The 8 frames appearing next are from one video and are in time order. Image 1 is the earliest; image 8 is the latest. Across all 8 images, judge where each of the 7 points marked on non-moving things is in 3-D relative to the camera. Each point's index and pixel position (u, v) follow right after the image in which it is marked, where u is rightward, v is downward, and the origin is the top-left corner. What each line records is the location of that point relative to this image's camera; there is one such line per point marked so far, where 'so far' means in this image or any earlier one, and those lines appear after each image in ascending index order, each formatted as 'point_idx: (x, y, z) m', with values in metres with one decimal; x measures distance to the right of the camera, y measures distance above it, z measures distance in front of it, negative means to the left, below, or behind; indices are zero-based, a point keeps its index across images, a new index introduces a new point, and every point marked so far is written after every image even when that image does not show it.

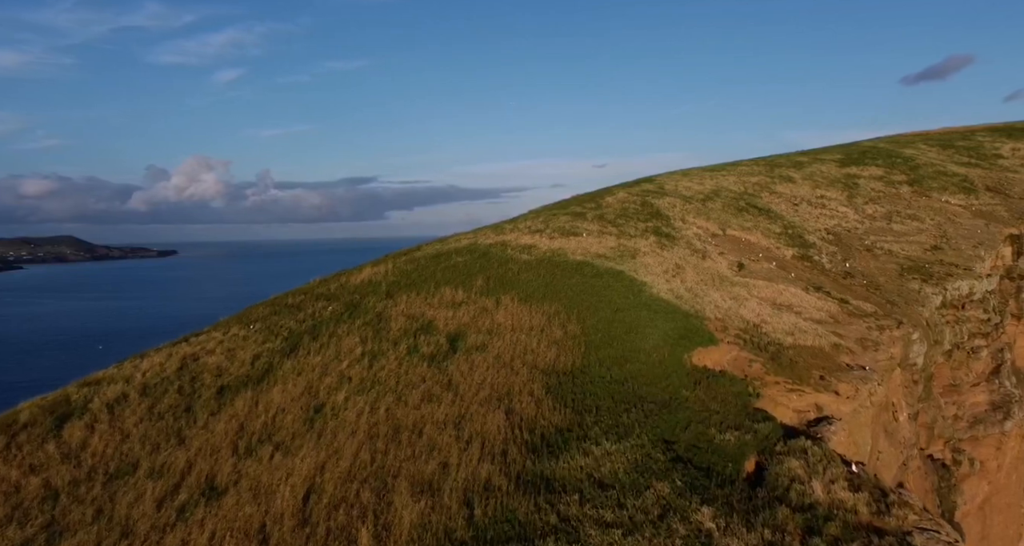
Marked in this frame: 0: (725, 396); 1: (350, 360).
0: (+4.5, -2.6, +12.6) m
1: (-4.5, -2.4, +16.5) m
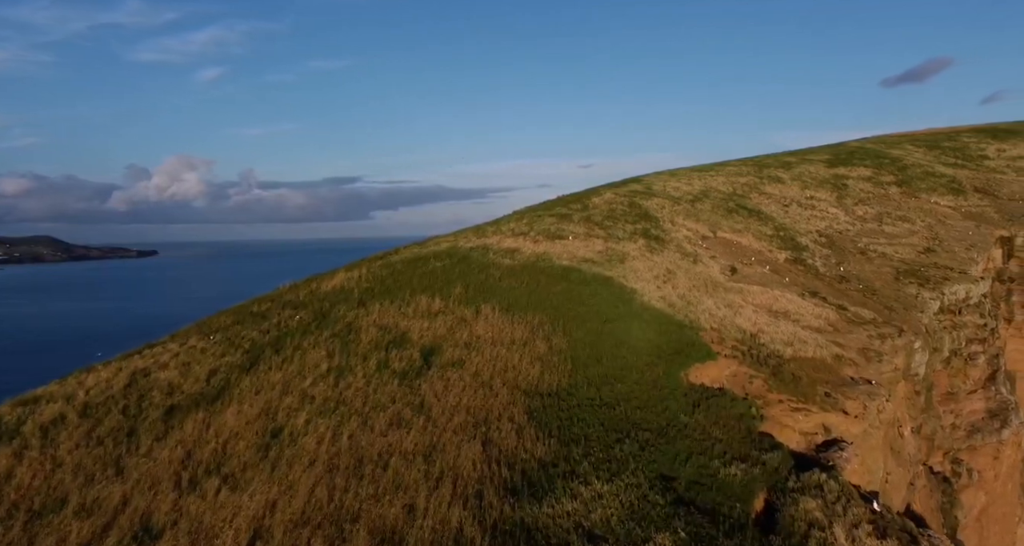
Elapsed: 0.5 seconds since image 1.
0: (+4.1, -2.8, +11.4) m
1: (-5.0, -2.6, +15.1) m
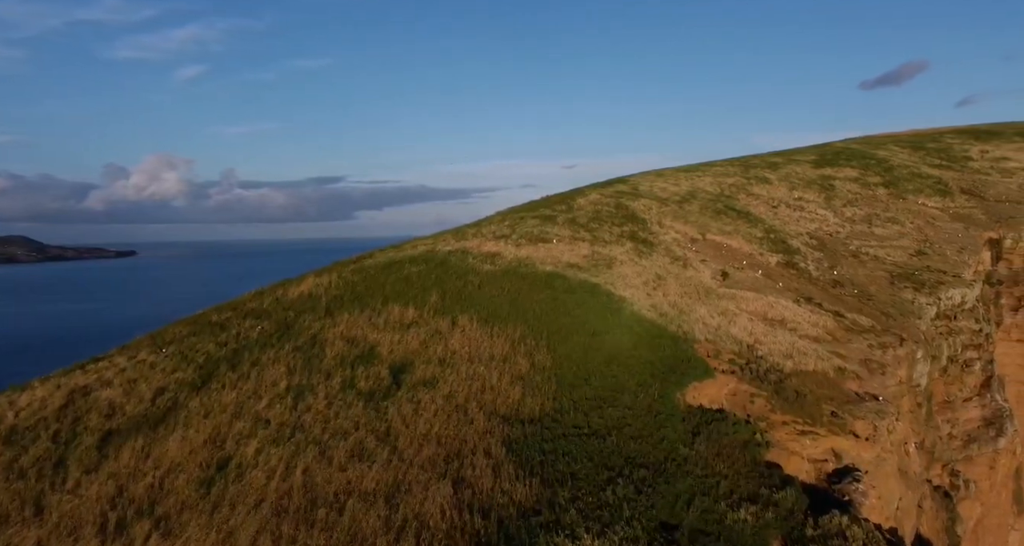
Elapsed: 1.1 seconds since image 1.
0: (+3.7, -3.0, +10.1) m
1: (-5.5, -2.8, +13.6) m
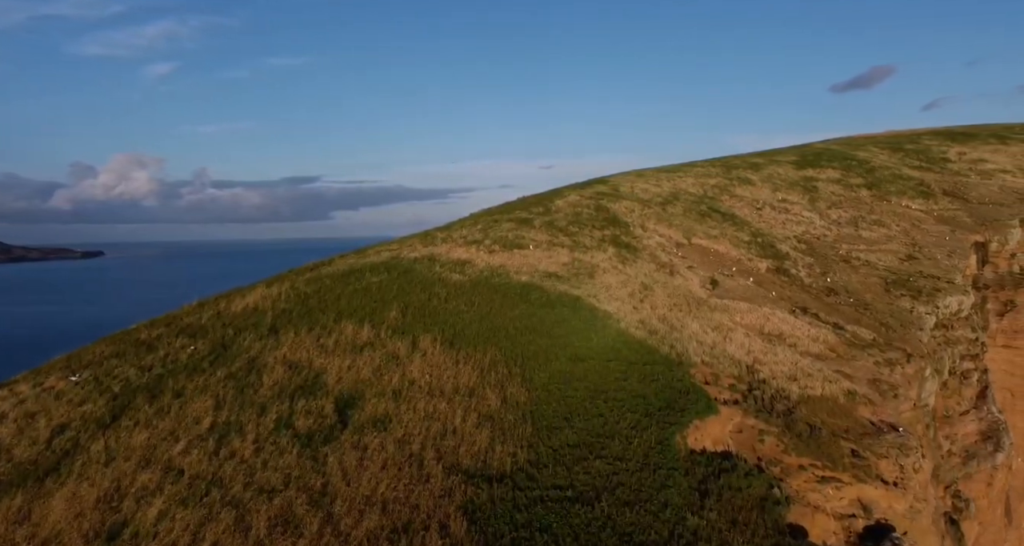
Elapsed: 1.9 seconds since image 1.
0: (+3.2, -3.3, +8.2) m
1: (-6.1, -3.2, +11.3) m
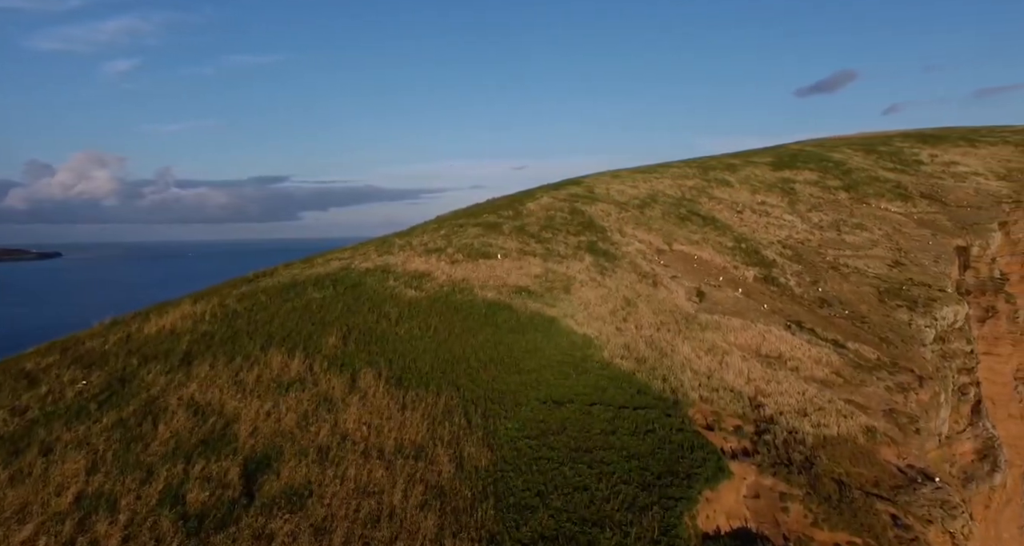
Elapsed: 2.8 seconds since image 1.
0: (+2.7, -3.7, +5.9) m
1: (-6.7, -3.6, +8.5) m
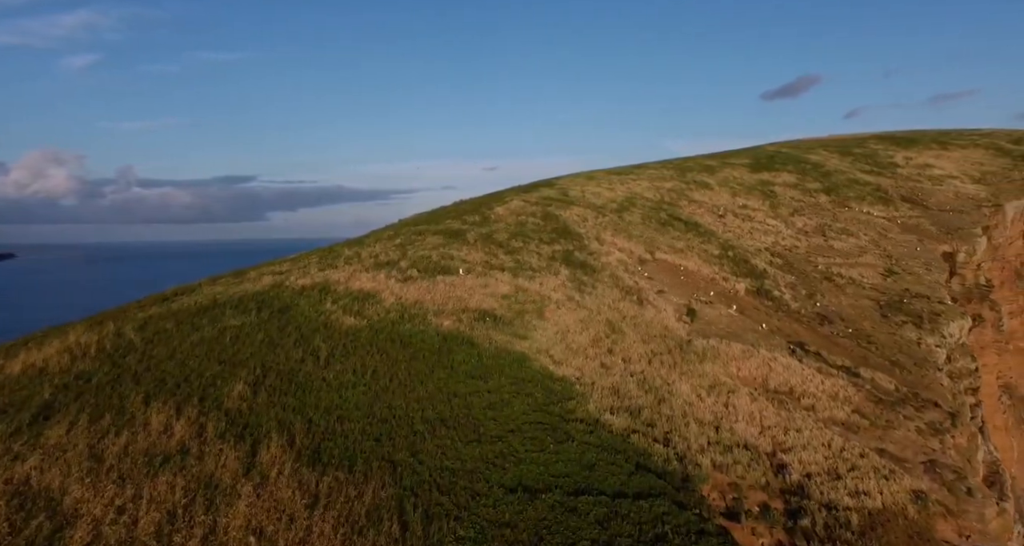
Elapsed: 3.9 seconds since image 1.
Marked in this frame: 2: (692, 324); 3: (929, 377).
0: (+2.4, -4.2, +3.2) m
1: (-7.2, -4.1, +5.4) m
2: (+5.3, -1.5, +17.4) m
3: (+12.1, -3.0, +17.2) m
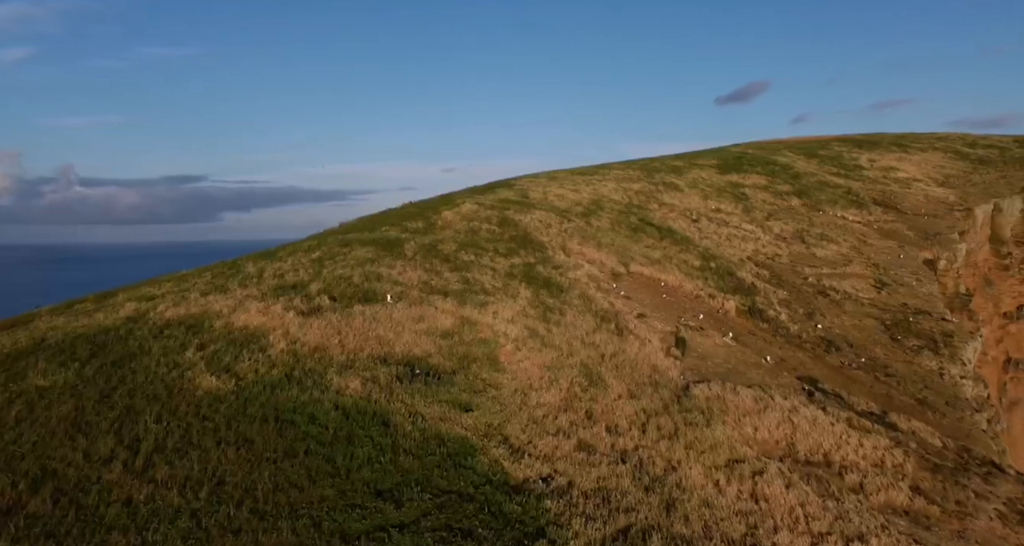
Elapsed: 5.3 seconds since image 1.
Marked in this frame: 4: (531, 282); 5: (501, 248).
0: (+2.1, -4.7, -0.5) m
1: (-7.6, -4.6, +1.1) m
2: (+4.1, -2.0, +13.9) m
3: (+10.9, -3.5, +14.2) m
4: (+0.5, -0.2, +16.4) m
5: (-0.3, +0.8, +19.0) m
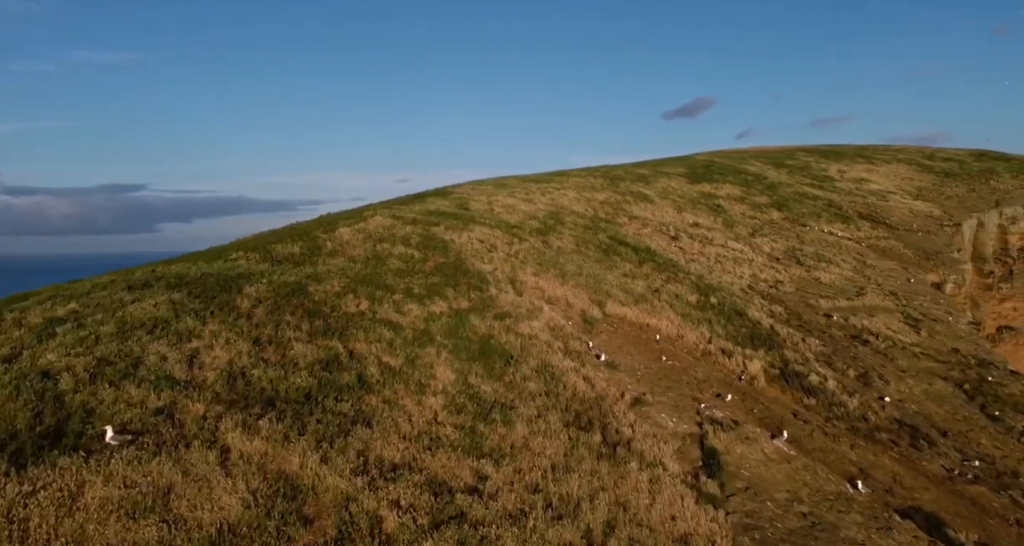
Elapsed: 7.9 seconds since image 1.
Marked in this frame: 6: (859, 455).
0: (+2.1, -5.4, -7.0) m
1: (-7.8, -5.4, -6.3) m
2: (+2.8, -2.9, +7.5) m
3: (+9.6, -4.4, +8.3) m
4: (-0.9, -1.2, +9.8) m
5: (-2.0, -0.3, +12.3) m
6: (+6.1, -3.0, +10.4) m
